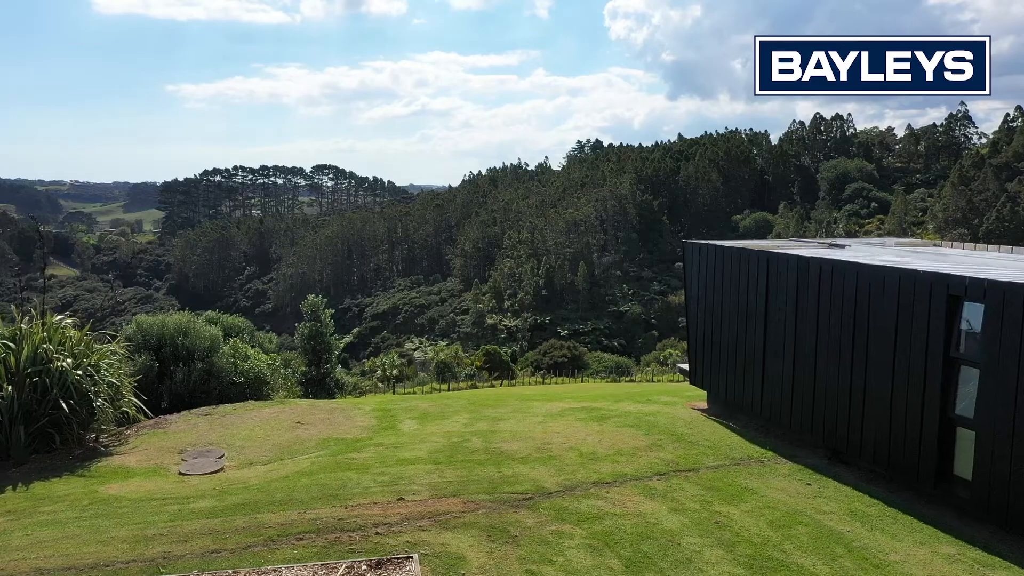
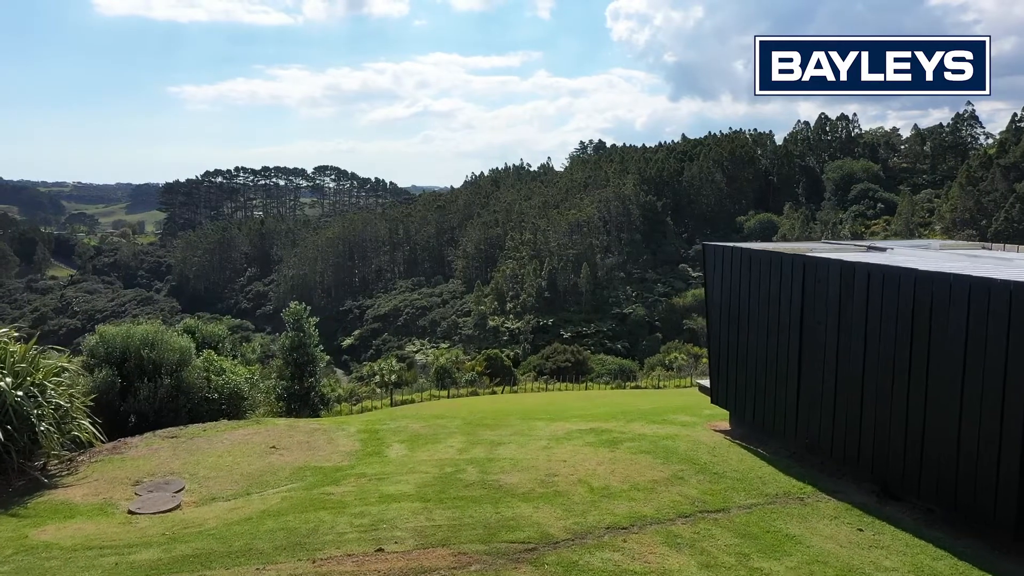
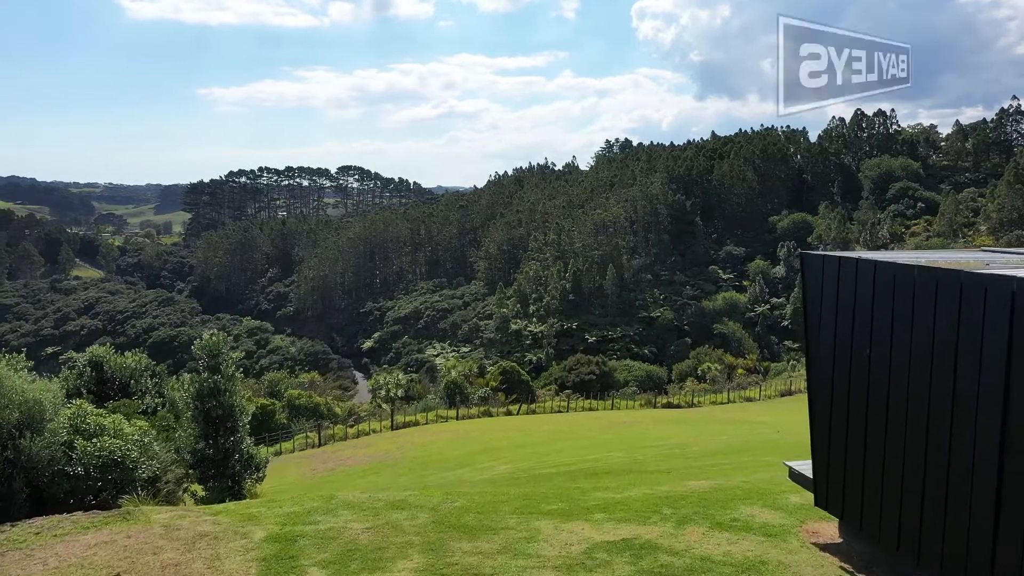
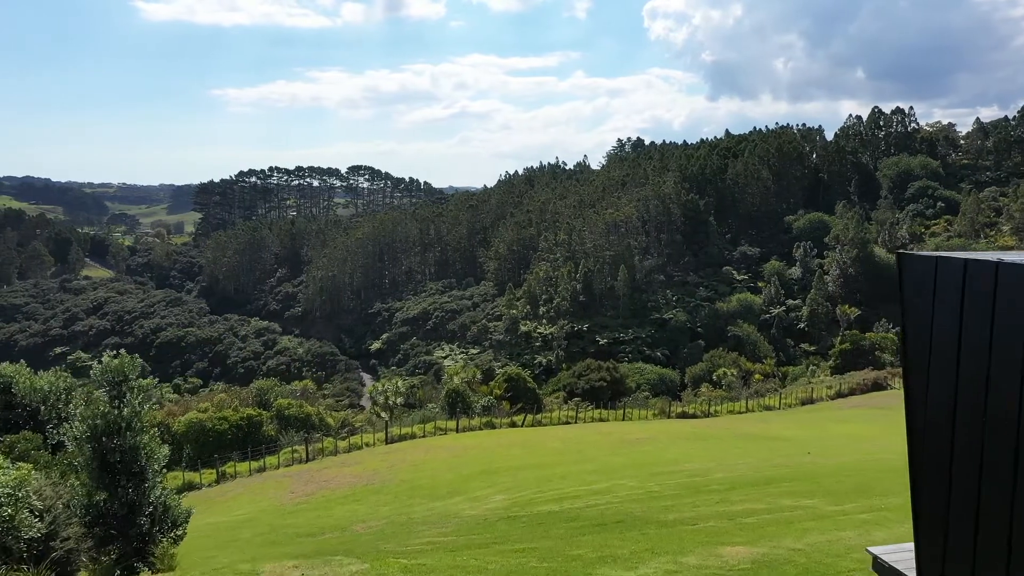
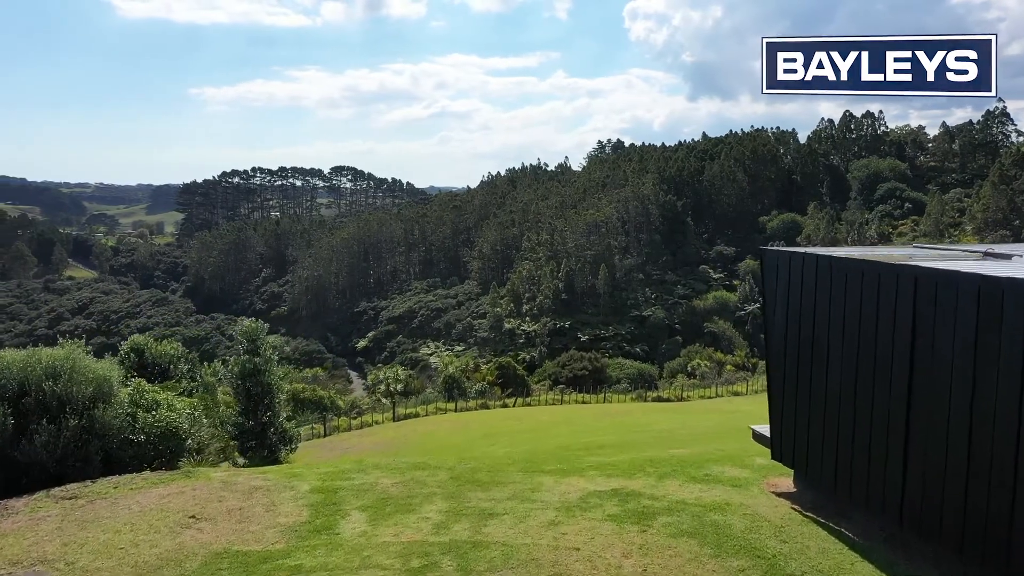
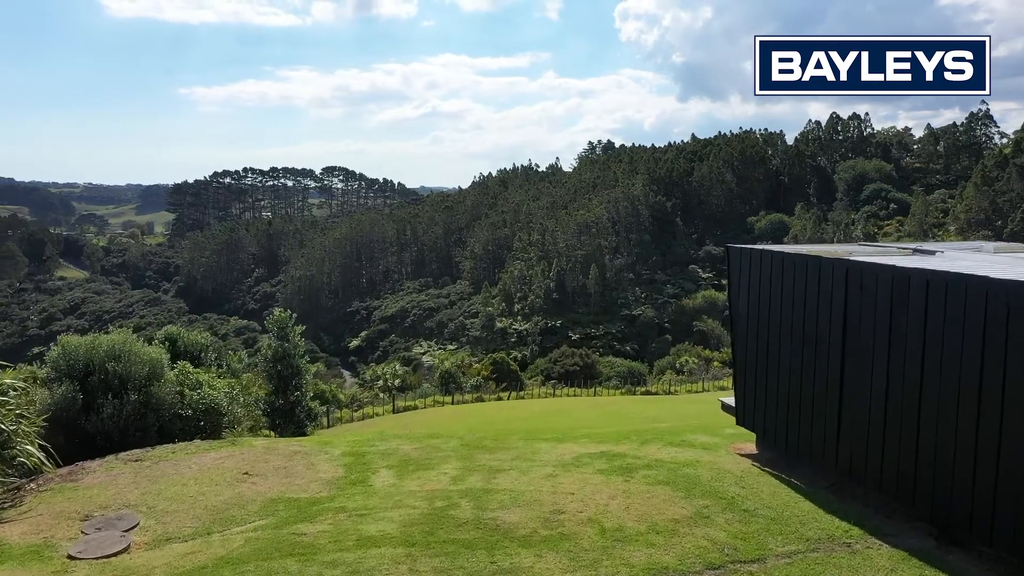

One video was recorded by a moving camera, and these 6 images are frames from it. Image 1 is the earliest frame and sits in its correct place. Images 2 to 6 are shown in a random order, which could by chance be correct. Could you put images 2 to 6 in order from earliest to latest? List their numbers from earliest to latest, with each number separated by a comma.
2, 6, 5, 3, 4
